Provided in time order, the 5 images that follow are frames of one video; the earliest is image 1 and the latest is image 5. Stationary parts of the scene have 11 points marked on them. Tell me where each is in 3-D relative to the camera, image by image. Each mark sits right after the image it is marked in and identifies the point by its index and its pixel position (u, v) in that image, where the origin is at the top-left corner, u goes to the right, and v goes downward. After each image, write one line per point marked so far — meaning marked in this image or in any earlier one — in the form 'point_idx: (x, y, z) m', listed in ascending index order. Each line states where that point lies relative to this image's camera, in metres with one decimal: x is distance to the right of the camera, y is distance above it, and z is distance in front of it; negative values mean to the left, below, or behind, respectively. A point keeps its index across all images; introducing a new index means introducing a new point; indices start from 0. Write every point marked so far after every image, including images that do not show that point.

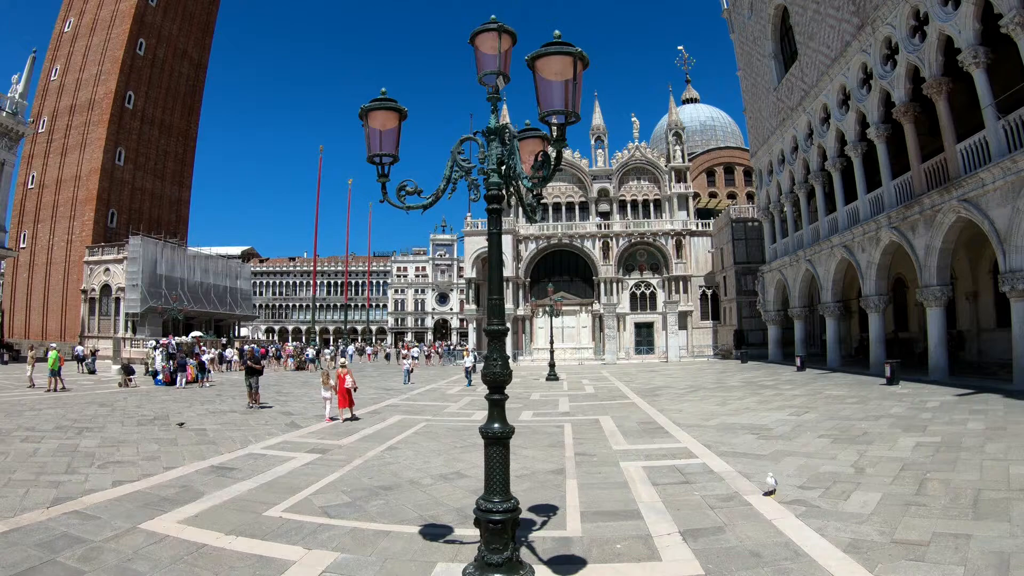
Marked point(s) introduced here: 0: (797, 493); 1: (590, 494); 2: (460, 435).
0: (+3.5, -2.6, +7.0) m
1: (+0.9, -2.4, +6.4) m
2: (-0.8, -2.2, +8.5) m
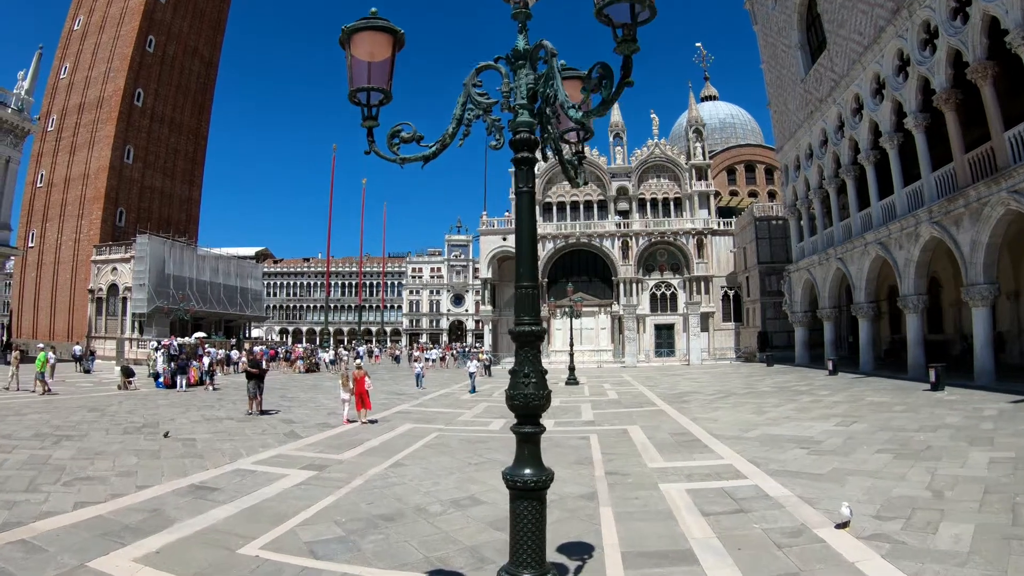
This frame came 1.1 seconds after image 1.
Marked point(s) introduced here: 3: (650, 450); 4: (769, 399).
0: (+3.8, -2.5, +6.0) m
1: (+1.1, -2.3, +5.4) m
2: (-0.5, -2.2, +7.6) m
3: (+2.2, -2.6, +9.0) m
4: (+8.3, -3.5, +18.1) m
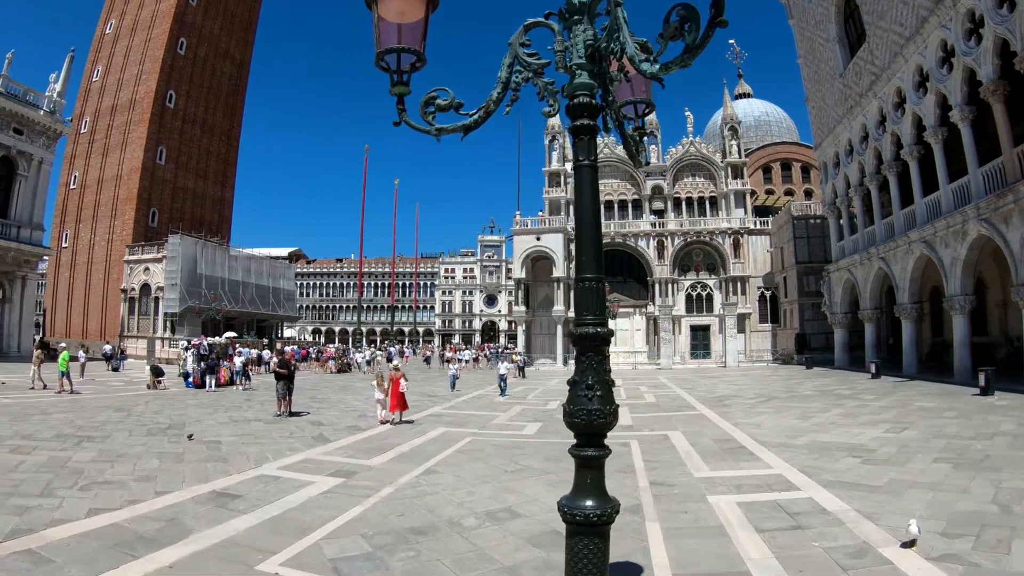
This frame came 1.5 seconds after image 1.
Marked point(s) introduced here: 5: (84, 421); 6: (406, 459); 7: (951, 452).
0: (+4.1, -2.5, +5.4) m
1: (+1.5, -2.3, +4.9) m
2: (0.0, -2.1, +7.2) m
3: (+2.7, -2.5, +8.4) m
4: (+9.2, -3.5, +17.2) m
5: (-6.2, -1.9, +8.1) m
6: (-1.2, -2.0, +6.6) m
7: (+7.8, -2.9, +9.9) m
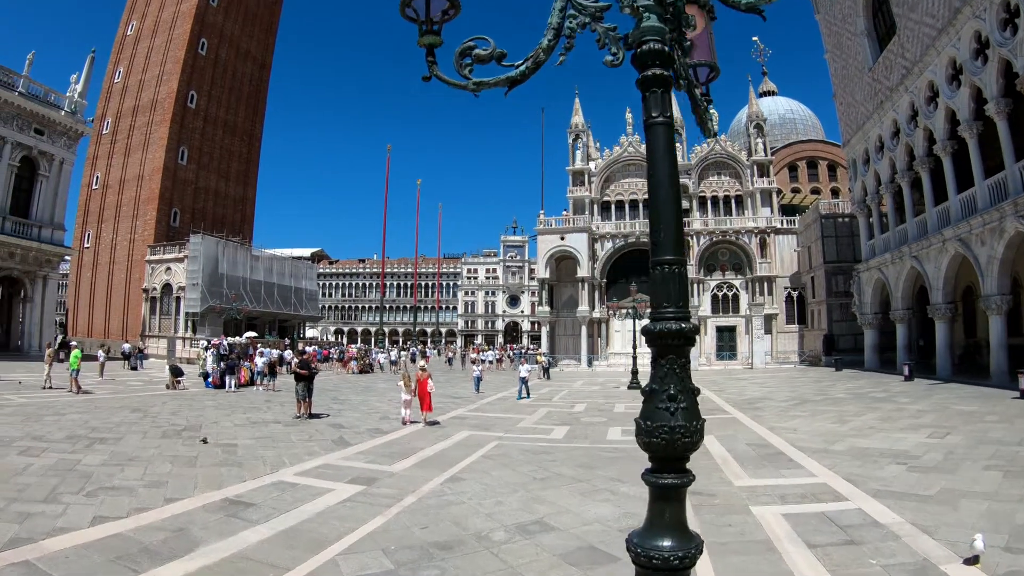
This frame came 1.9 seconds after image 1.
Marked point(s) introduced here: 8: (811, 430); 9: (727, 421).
0: (+4.4, -2.4, +4.8) m
1: (+1.7, -2.2, +4.5) m
2: (+0.3, -2.1, +6.8) m
3: (+3.1, -2.5, +7.9) m
4: (+9.9, -3.5, +16.5) m
5: (-5.9, -1.9, +8.0) m
6: (-0.9, -2.0, +6.3) m
7: (+8.2, -2.8, +9.3) m
8: (+6.3, -3.0, +11.9) m
9: (+4.7, -2.9, +12.2) m
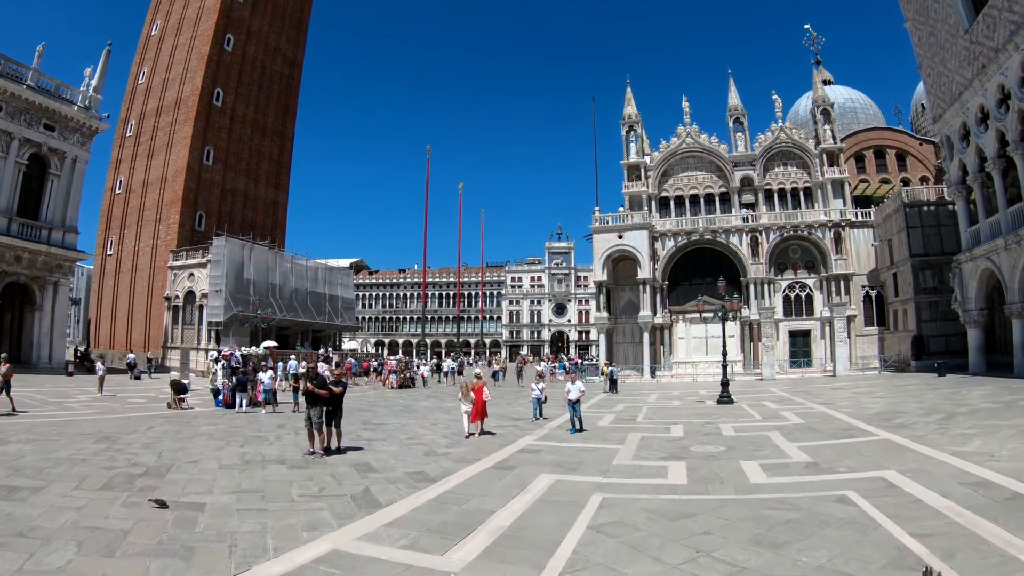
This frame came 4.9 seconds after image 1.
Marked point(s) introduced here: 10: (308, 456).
0: (+5.2, -1.9, +1.8) m
1: (+2.5, -1.8, +1.6) m
2: (+1.3, -1.8, +4.0) m
3: (+4.1, -2.1, +4.9) m
4: (+11.6, -3.0, +12.9) m
5: (-4.8, -1.8, +5.7) m
6: (0.0, -1.7, +3.6) m
7: (+9.4, -2.3, +5.9) m
8: (+7.7, -2.6, +8.7) m
9: (+6.1, -2.5, +9.1) m
10: (-2.4, -2.1, +7.0) m
